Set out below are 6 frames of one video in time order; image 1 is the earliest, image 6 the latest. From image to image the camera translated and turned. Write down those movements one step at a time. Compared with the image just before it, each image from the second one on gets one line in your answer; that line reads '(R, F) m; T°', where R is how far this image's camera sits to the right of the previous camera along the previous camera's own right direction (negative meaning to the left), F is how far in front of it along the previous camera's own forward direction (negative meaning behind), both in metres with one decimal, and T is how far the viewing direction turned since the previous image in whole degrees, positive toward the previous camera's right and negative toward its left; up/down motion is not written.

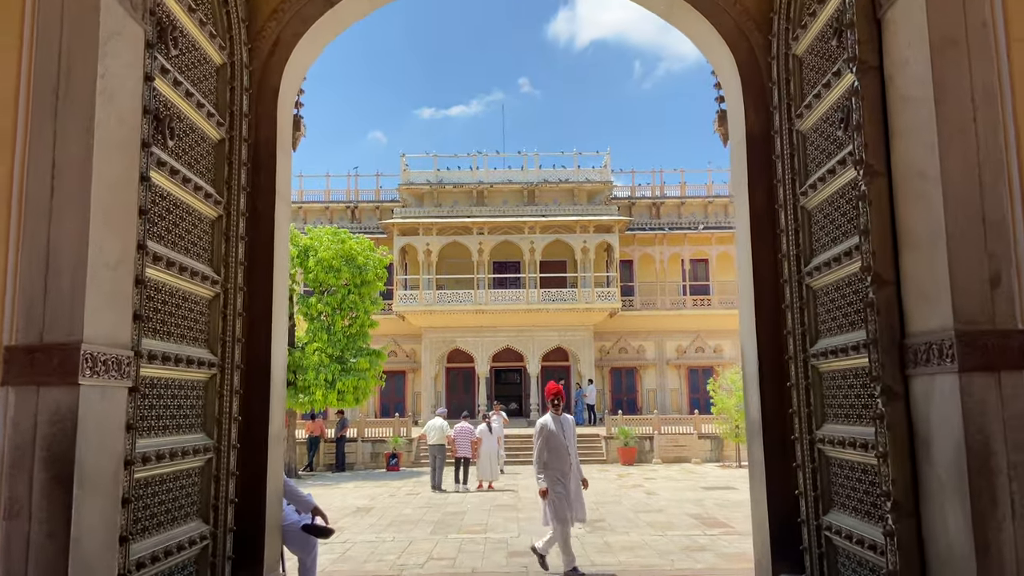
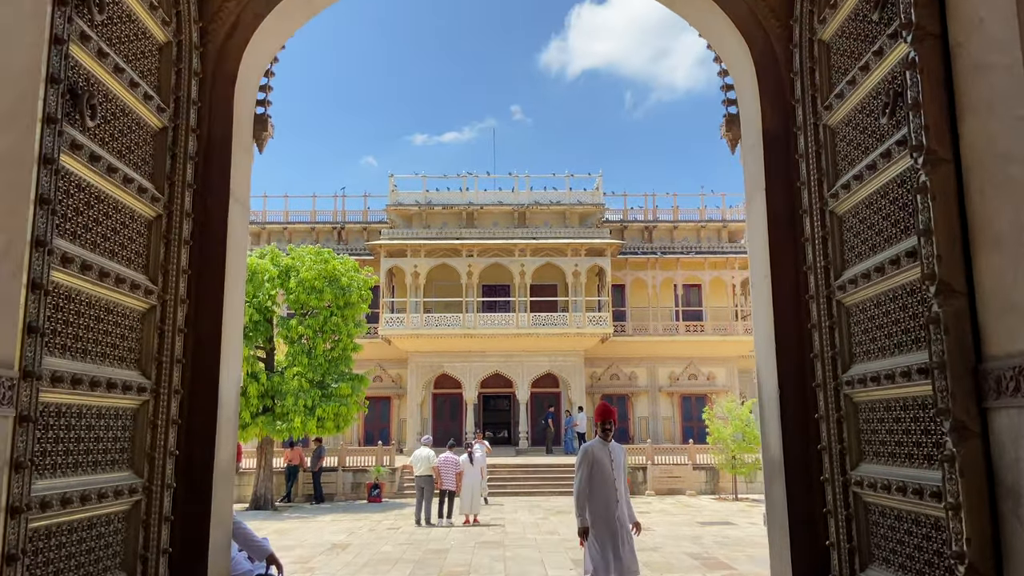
(0.0, +0.6) m; +1°
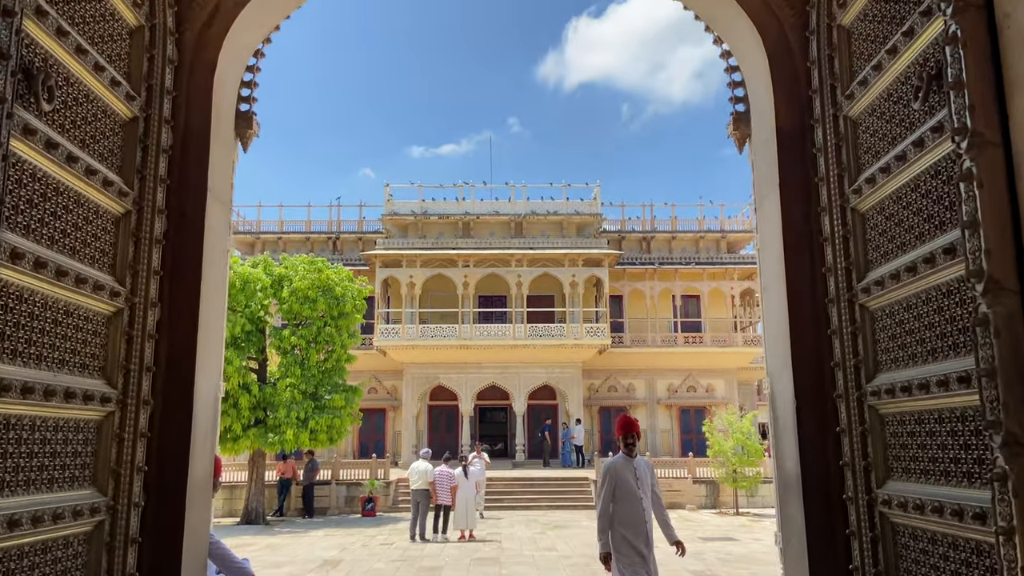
(0.0, +0.3) m; 0°
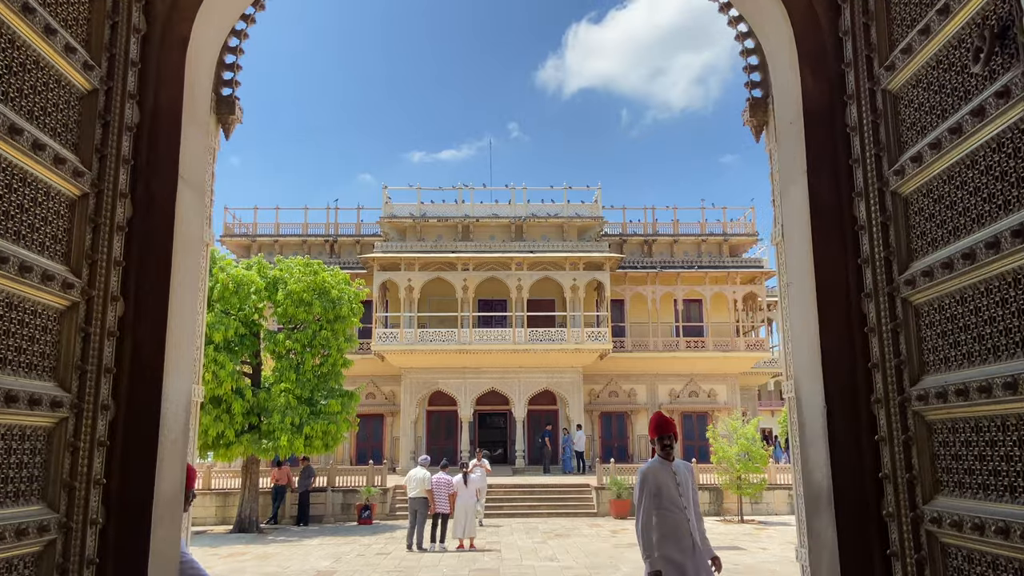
(0.0, +0.3) m; 0°
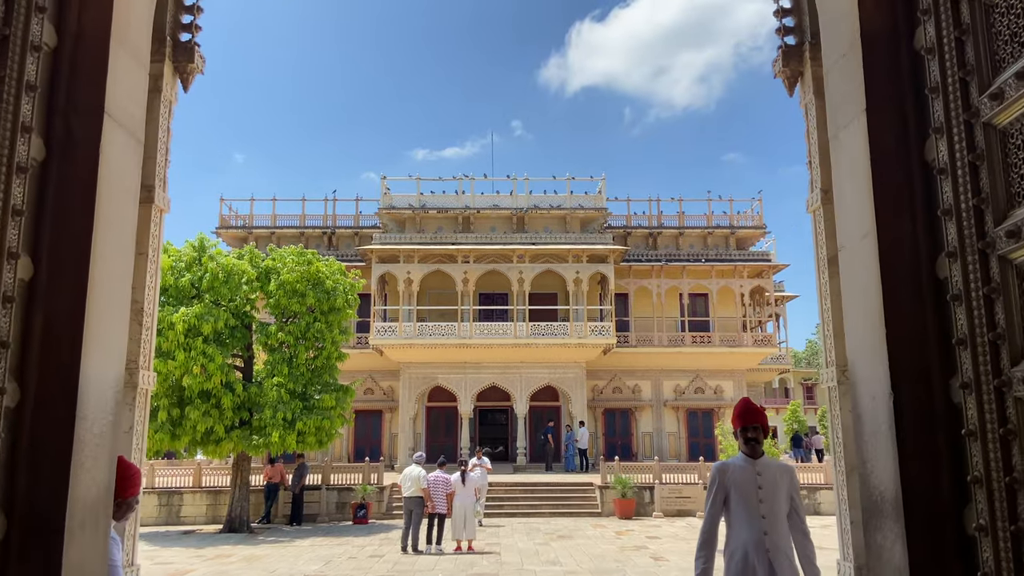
(0.0, +0.6) m; 0°
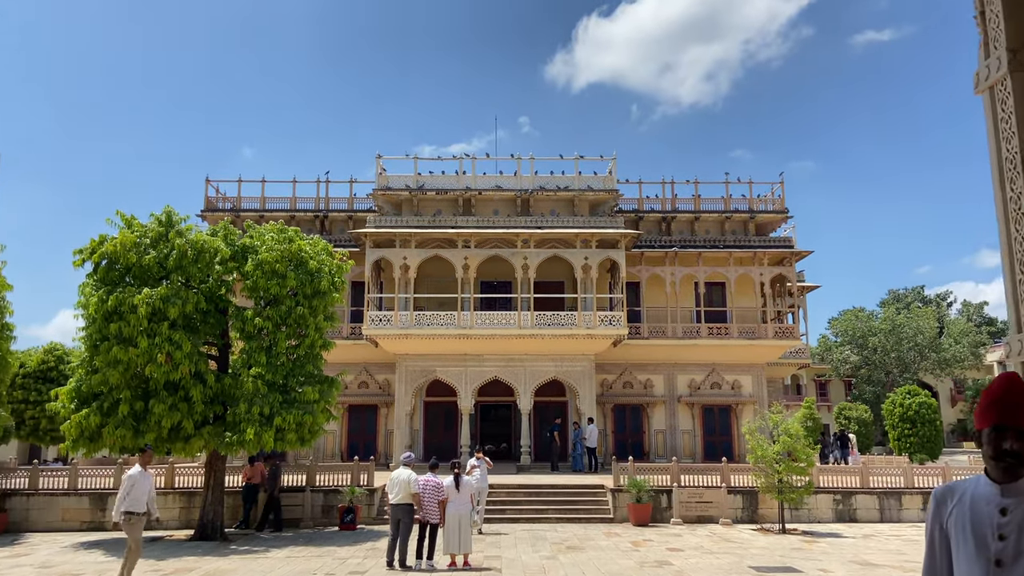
(0.0, +1.5) m; 0°
